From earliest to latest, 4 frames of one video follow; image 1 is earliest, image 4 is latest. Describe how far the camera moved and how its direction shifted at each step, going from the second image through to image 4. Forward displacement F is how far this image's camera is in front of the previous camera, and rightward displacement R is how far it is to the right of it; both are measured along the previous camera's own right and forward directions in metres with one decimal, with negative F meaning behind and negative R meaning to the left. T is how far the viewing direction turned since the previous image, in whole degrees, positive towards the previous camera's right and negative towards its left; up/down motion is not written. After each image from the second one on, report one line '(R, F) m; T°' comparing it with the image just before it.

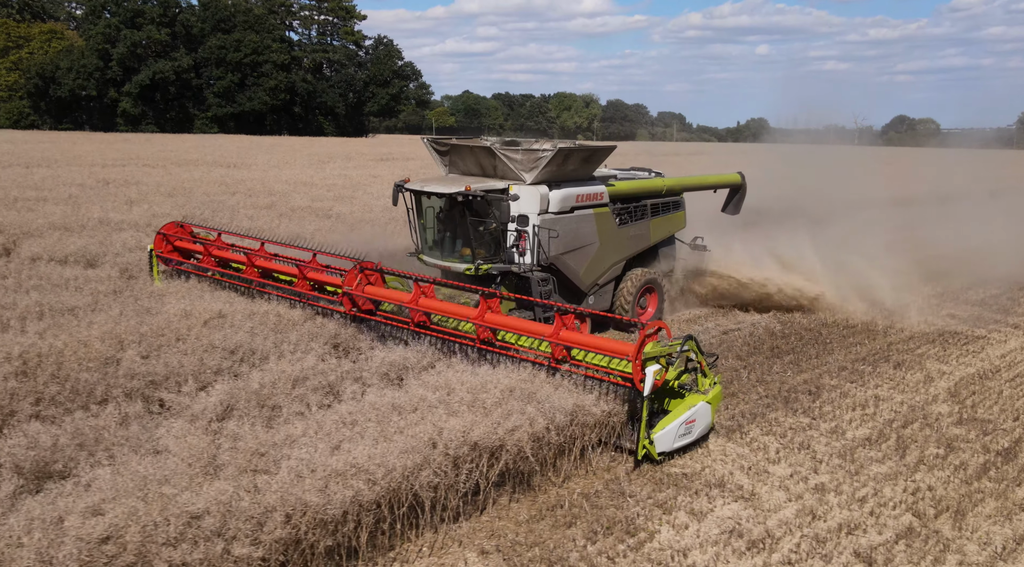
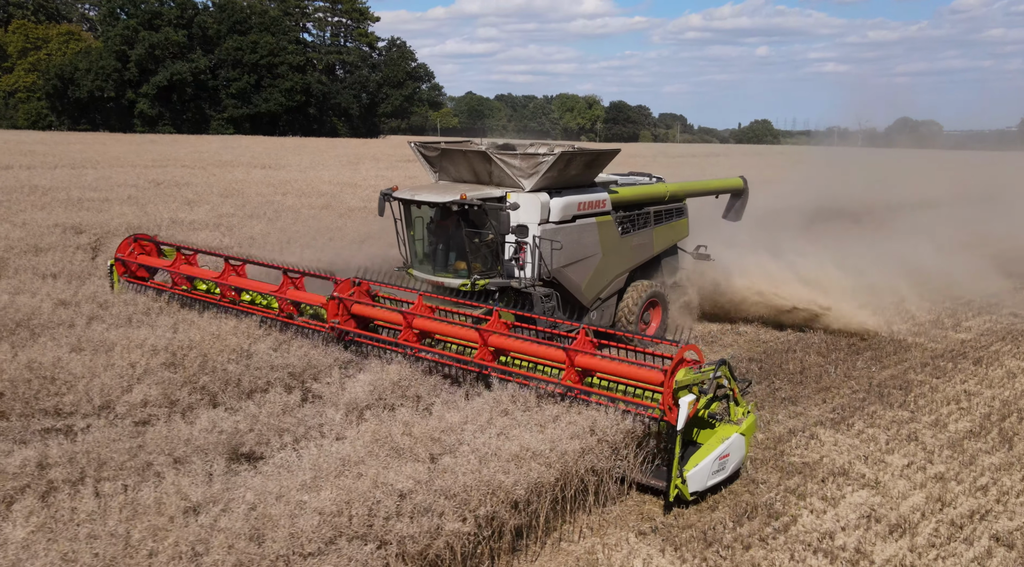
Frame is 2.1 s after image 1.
(-1.0, -0.3) m; 0°
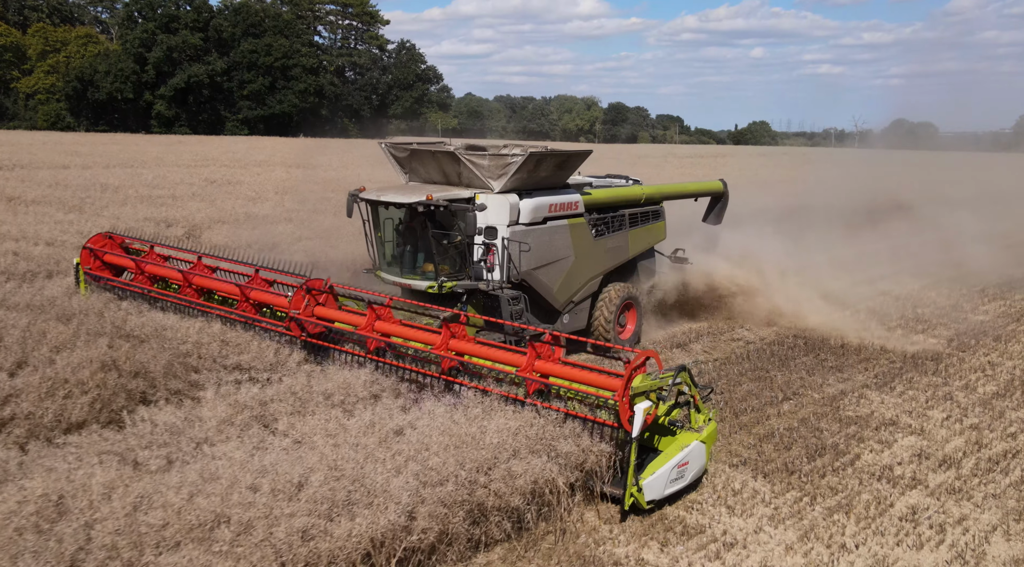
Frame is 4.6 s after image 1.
(-0.9, -1.0) m; 0°
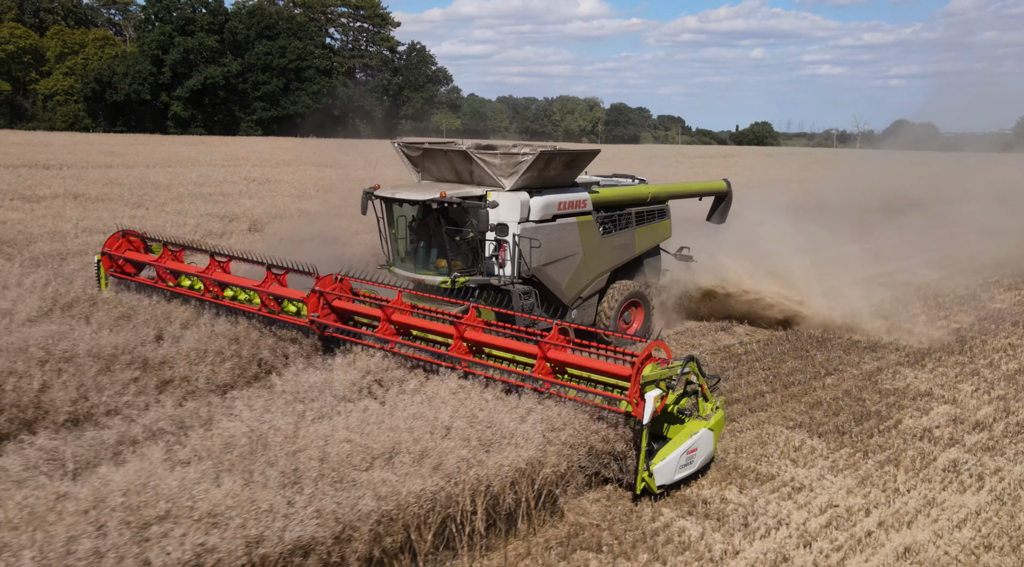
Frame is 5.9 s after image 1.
(-0.7, -0.7) m; 0°
